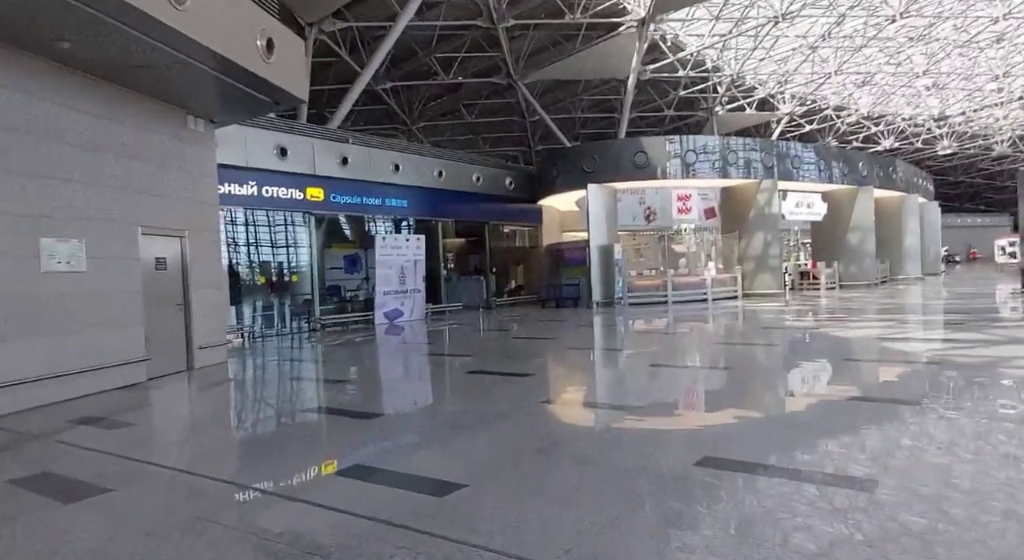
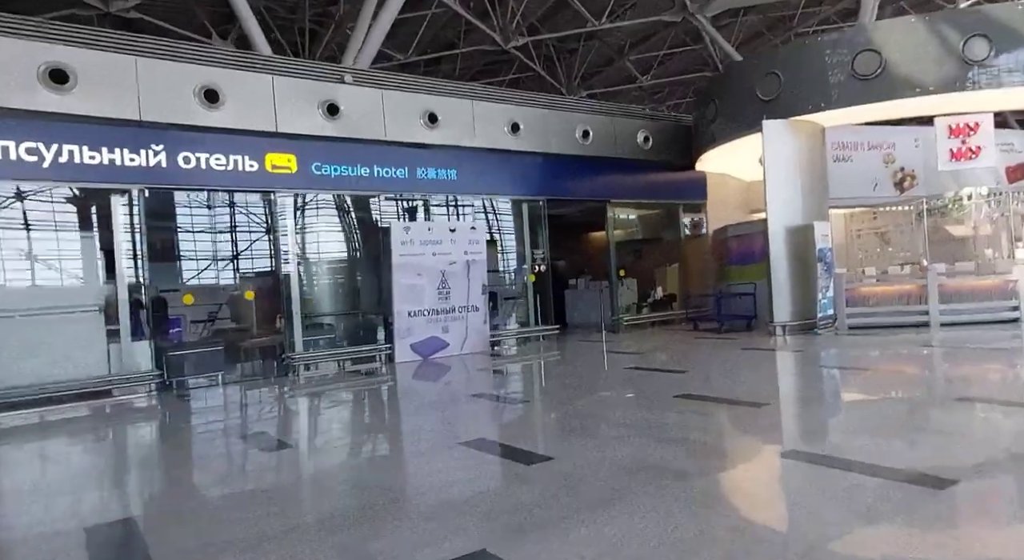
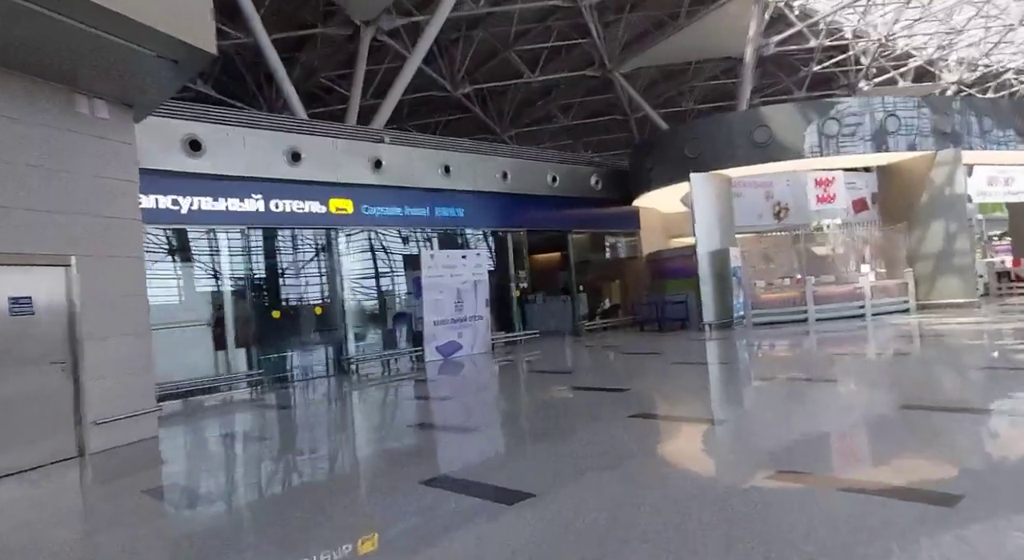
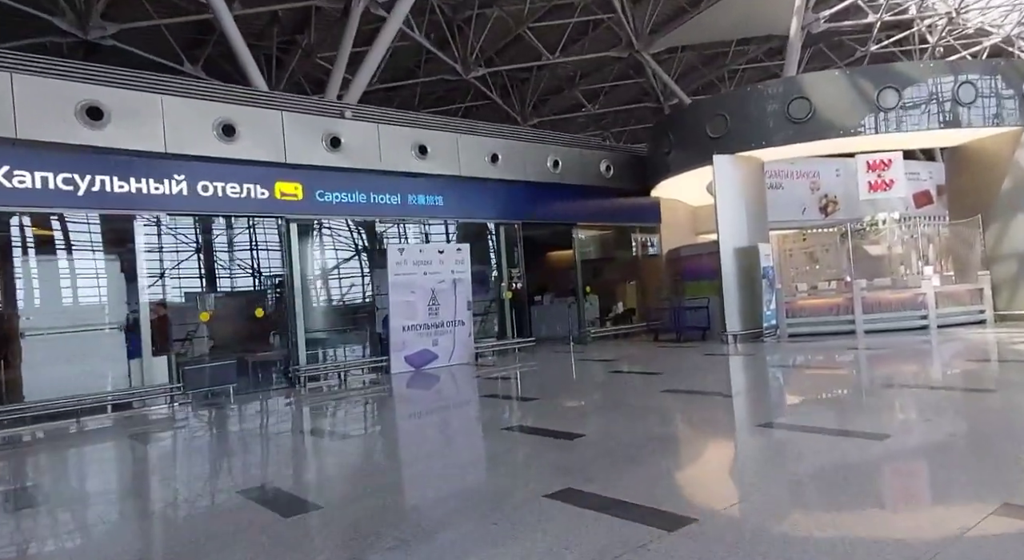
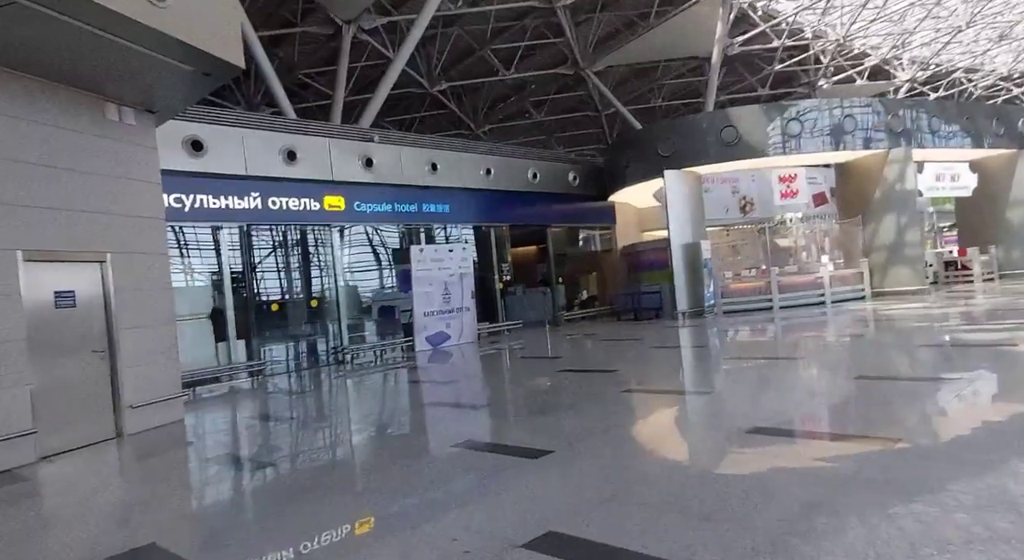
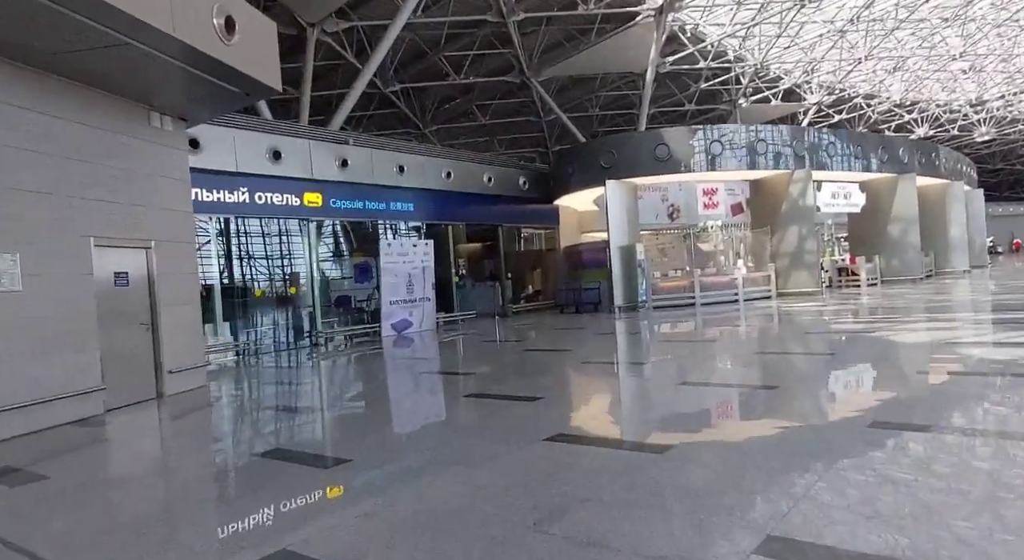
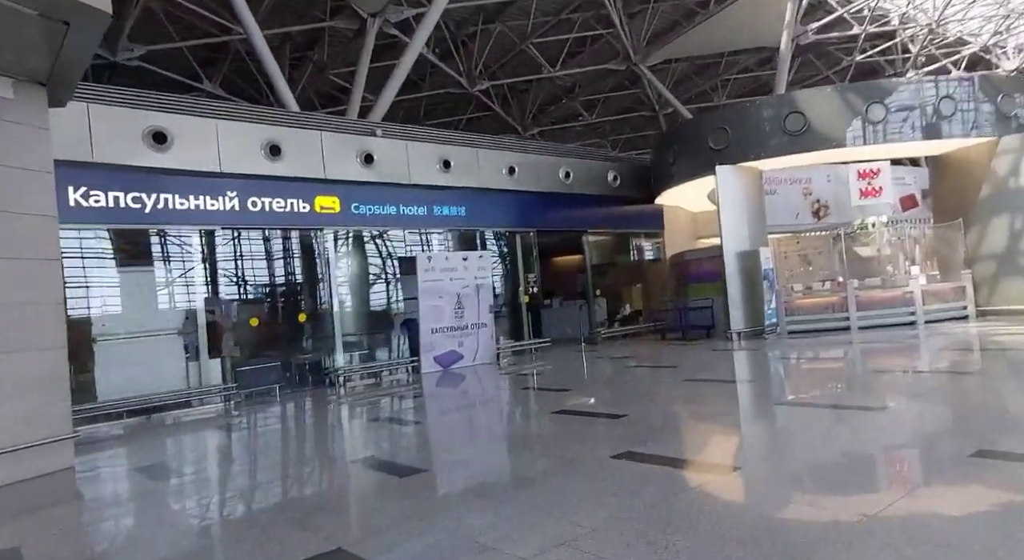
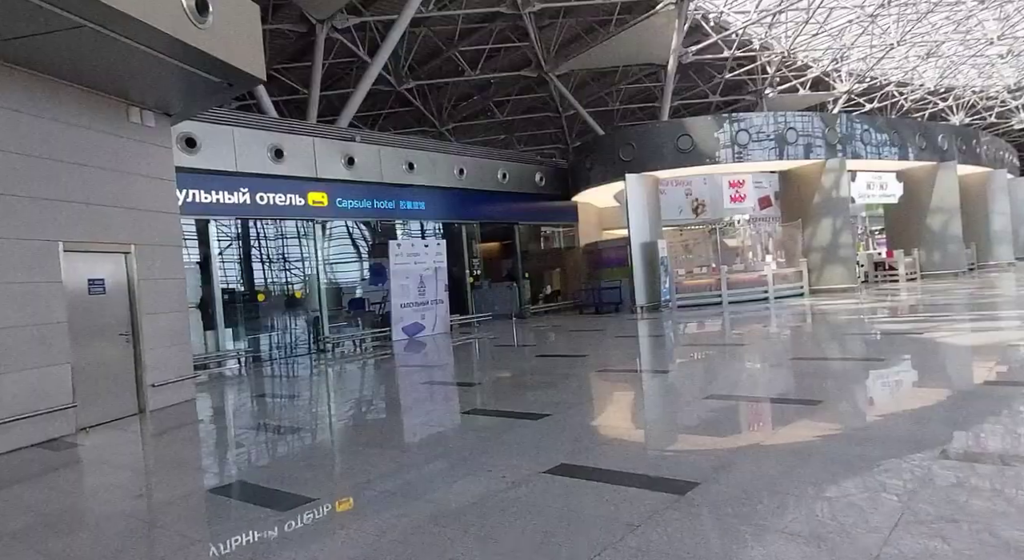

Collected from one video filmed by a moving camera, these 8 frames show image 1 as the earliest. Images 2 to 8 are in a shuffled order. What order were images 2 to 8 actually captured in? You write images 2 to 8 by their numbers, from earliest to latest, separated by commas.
6, 8, 5, 3, 7, 4, 2
